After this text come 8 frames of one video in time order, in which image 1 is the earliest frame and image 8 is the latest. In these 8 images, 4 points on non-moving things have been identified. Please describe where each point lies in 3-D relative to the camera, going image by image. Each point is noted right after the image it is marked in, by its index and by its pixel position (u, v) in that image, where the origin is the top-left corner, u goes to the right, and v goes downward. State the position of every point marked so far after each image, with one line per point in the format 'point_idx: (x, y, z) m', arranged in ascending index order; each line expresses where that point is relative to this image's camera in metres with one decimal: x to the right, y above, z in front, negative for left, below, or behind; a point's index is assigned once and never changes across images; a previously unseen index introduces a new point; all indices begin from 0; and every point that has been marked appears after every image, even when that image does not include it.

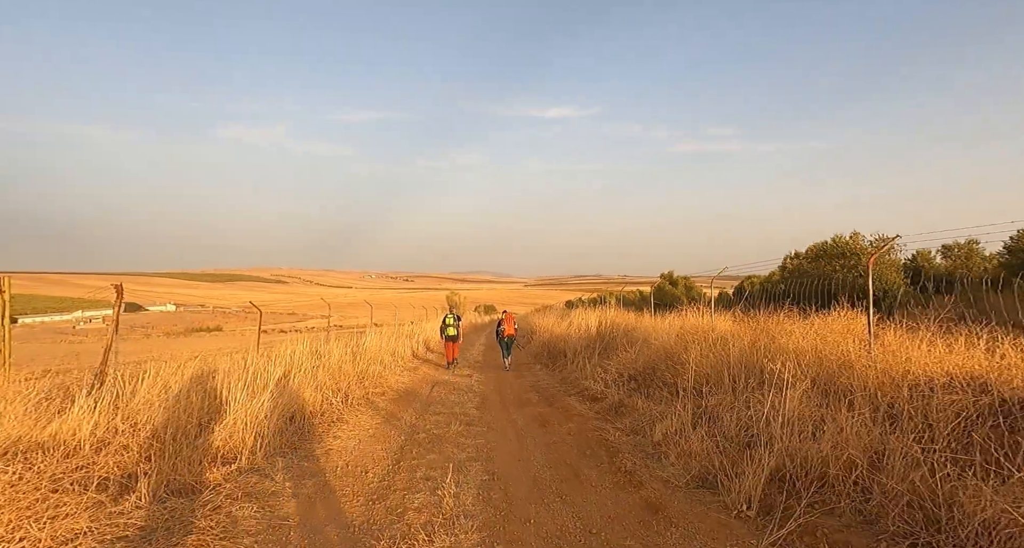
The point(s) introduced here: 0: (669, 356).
0: (+2.7, -1.4, +10.0) m
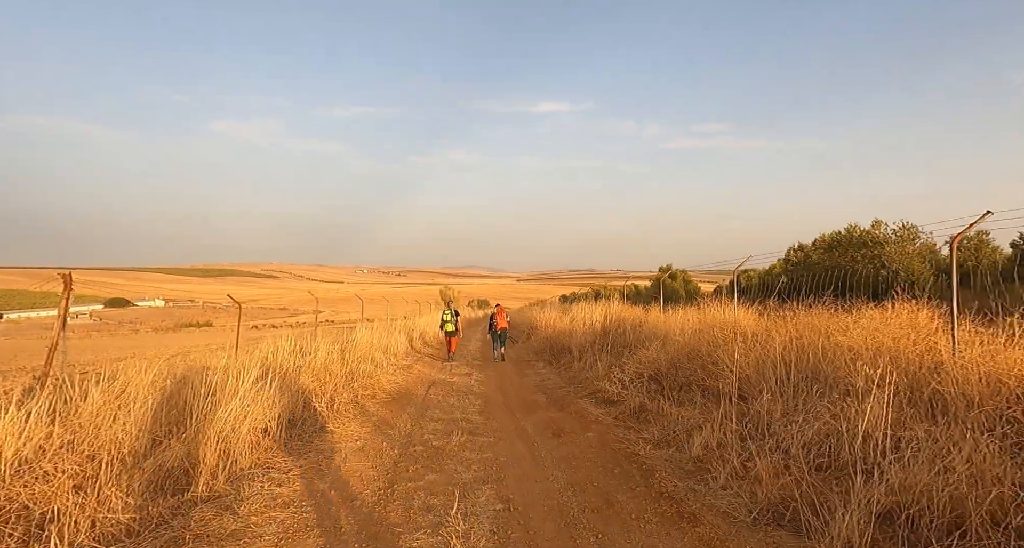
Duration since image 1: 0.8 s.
0: (+2.8, -1.2, +8.9) m
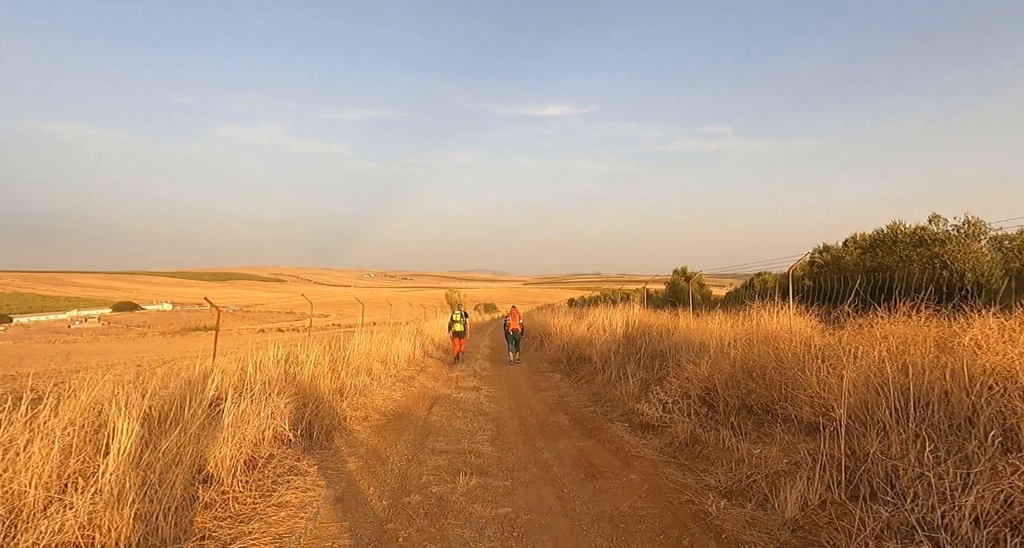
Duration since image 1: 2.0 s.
0: (+3.1, -1.2, +7.2) m
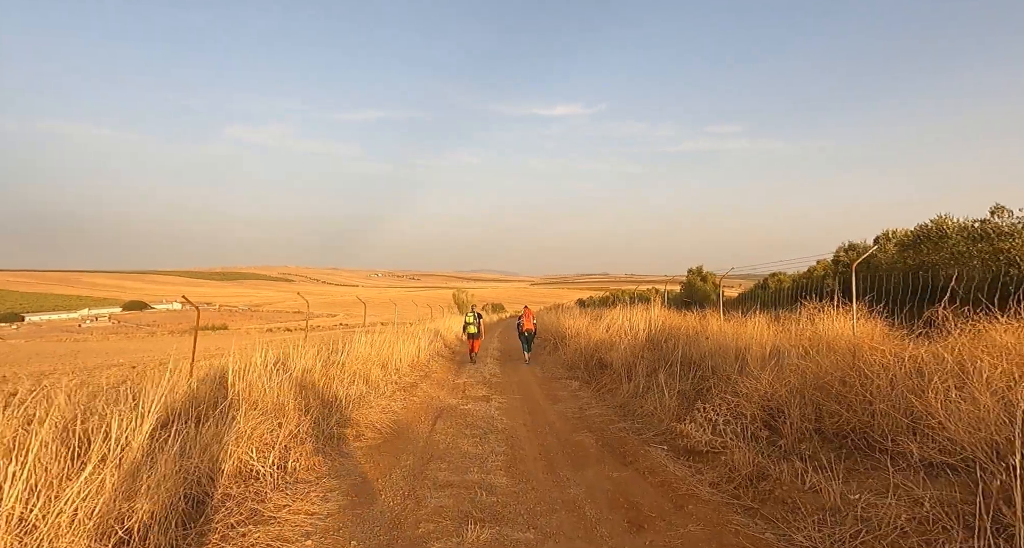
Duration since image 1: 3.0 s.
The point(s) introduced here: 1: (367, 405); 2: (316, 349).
0: (+3.2, -1.2, +5.8) m
1: (-2.4, -2.2, +9.6) m
2: (-4.7, -1.8, +14.3) m
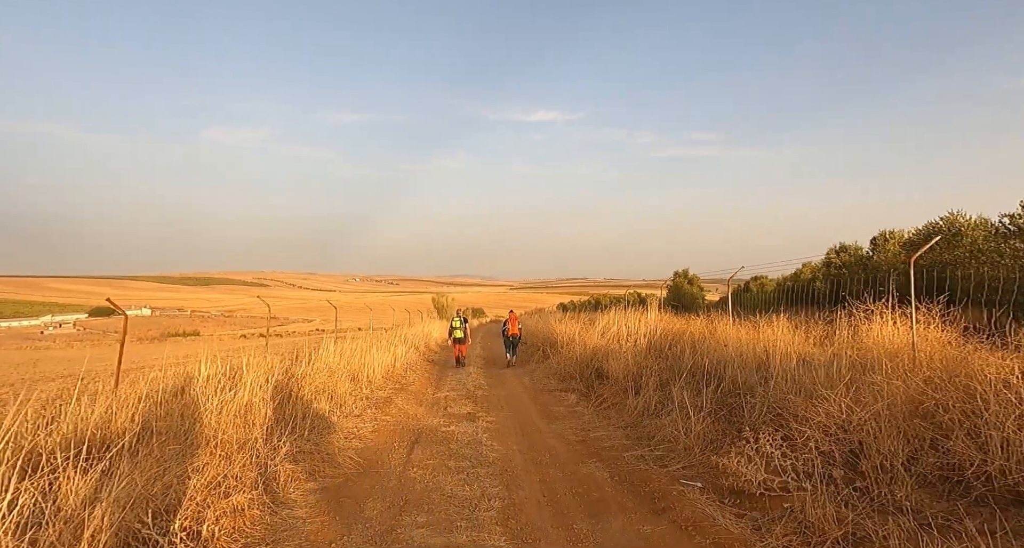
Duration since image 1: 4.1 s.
0: (+3.3, -1.1, +4.4) m
1: (-2.5, -2.1, +7.9) m
2: (-5.0, -1.8, +12.6) m
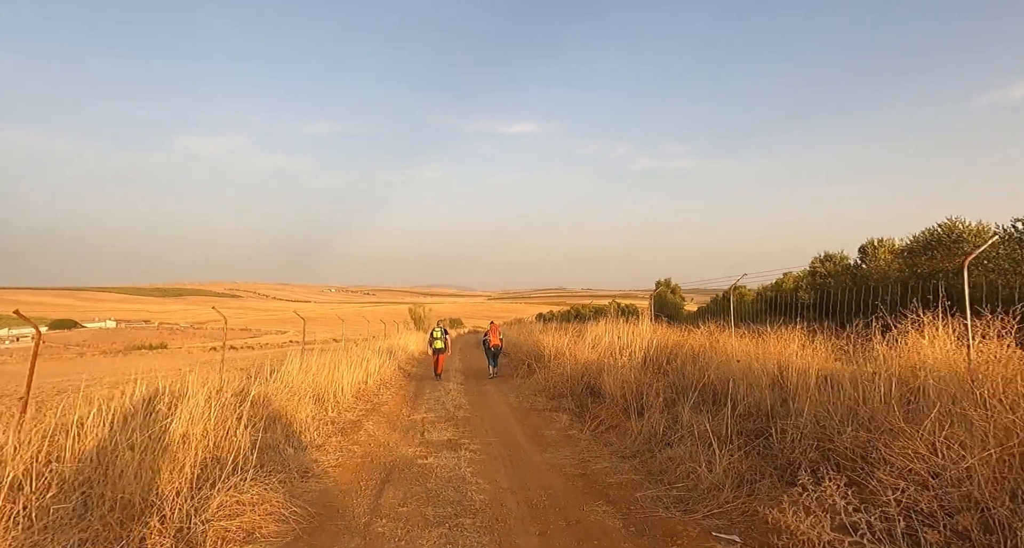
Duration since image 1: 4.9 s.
0: (+3.3, -1.1, +3.3) m
1: (-2.6, -2.2, +6.6) m
2: (-5.3, -1.9, +11.2) m
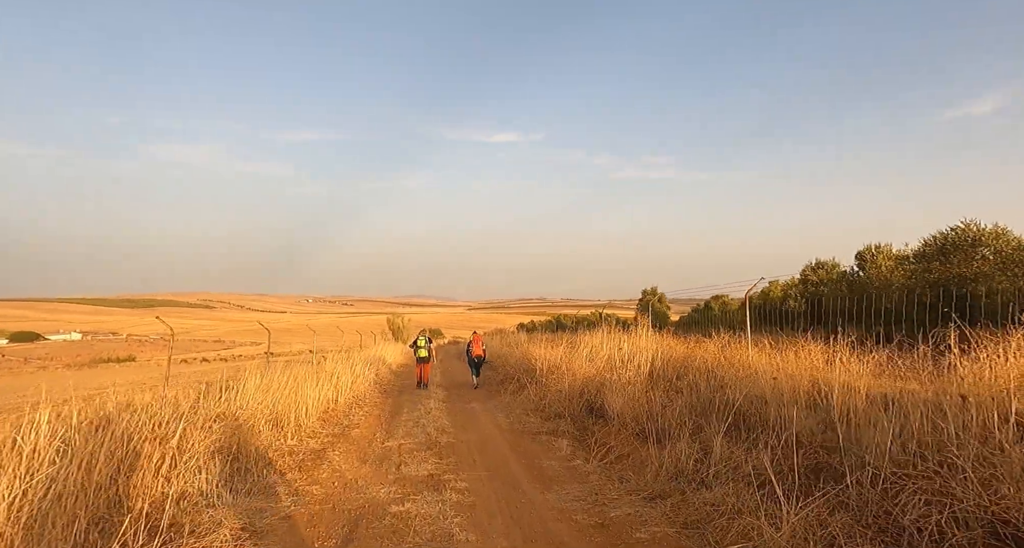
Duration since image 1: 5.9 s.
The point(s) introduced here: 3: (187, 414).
0: (+3.4, -1.0, +2.0) m
1: (-2.6, -2.2, +5.1) m
2: (-5.4, -2.0, +9.5) m
3: (-4.1, -1.8, +7.4) m
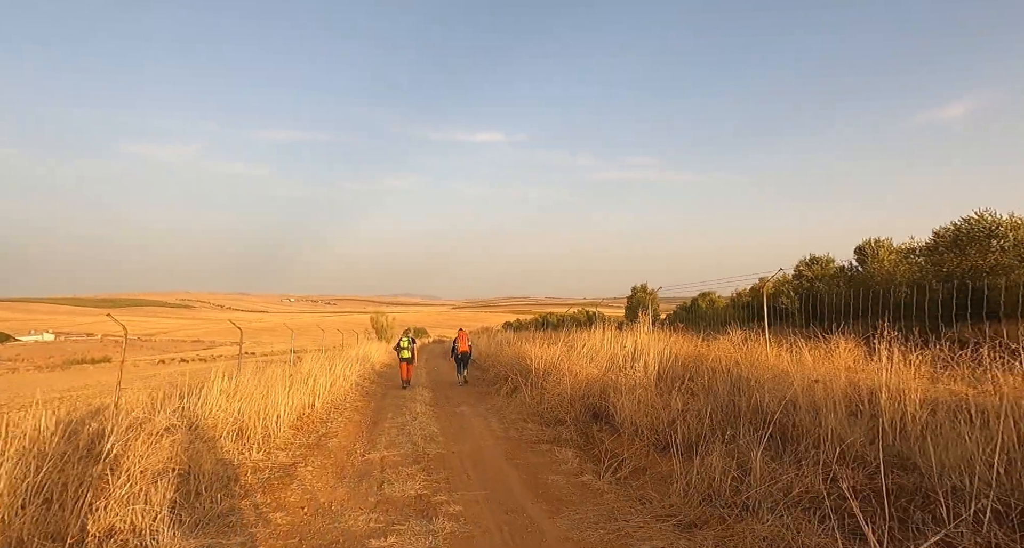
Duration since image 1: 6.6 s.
0: (+3.6, -0.9, +1.0) m
1: (-2.5, -2.0, +4.0) m
2: (-5.5, -1.9, +8.3) m
3: (-4.0, -1.6, +6.2) m
